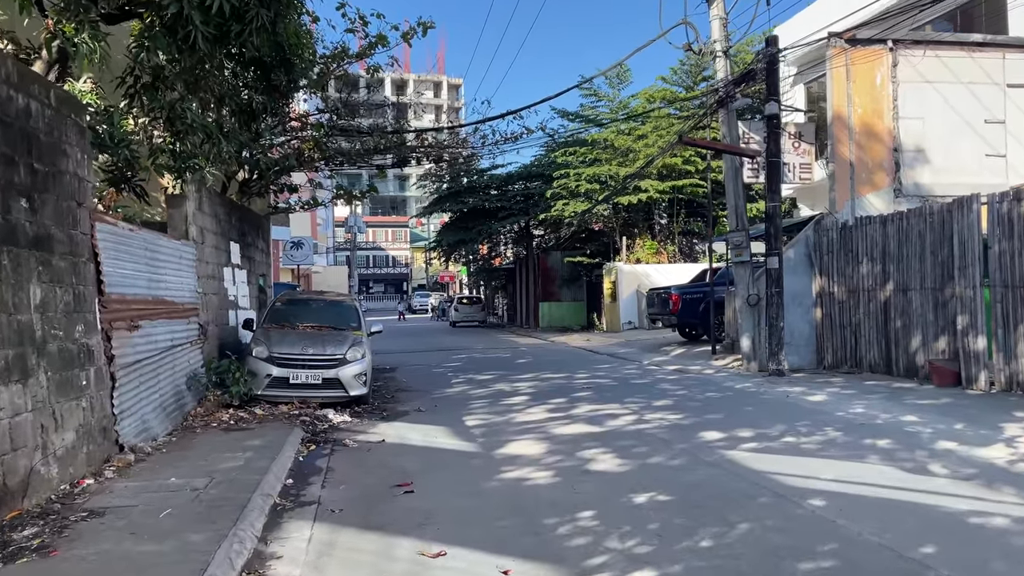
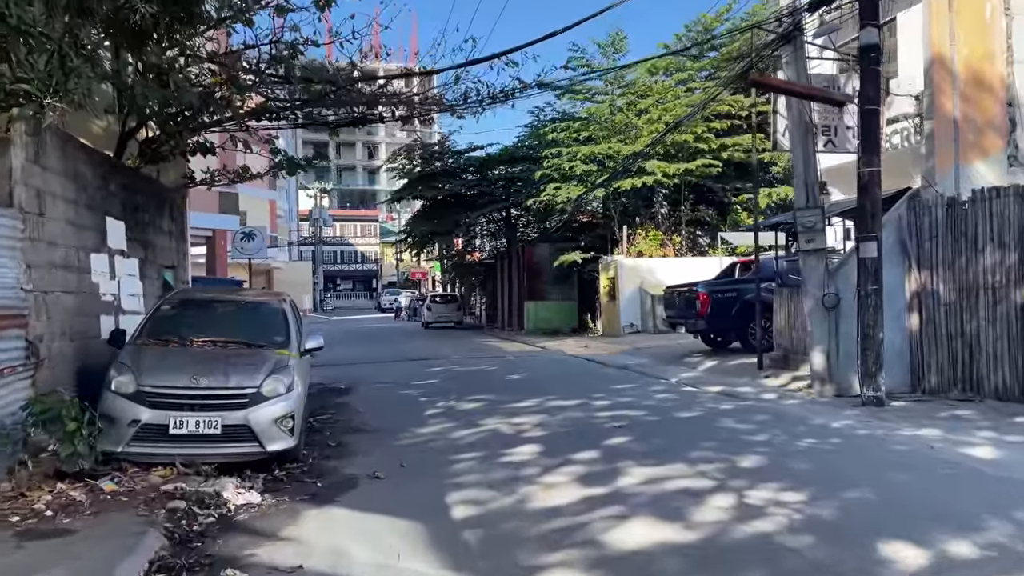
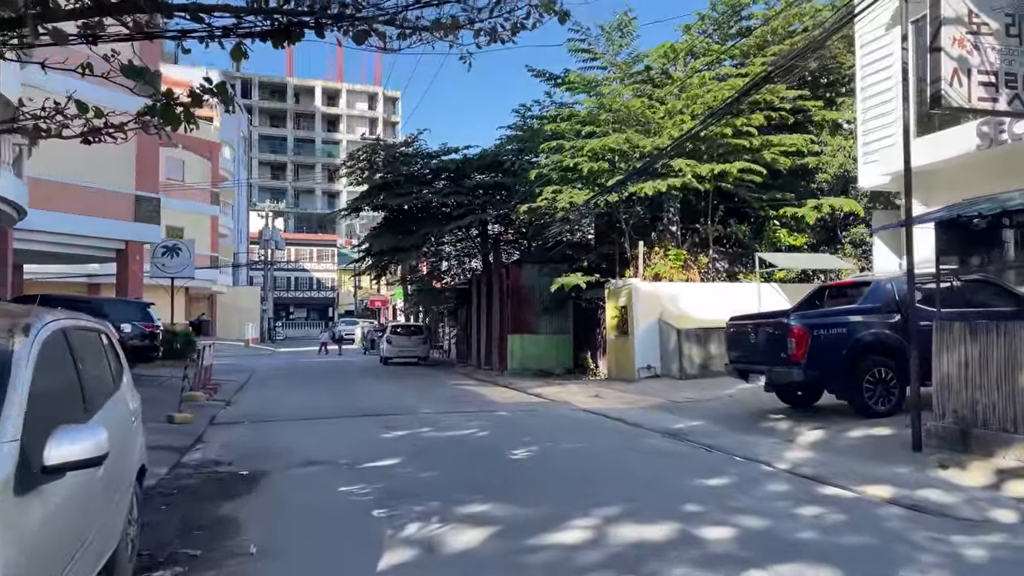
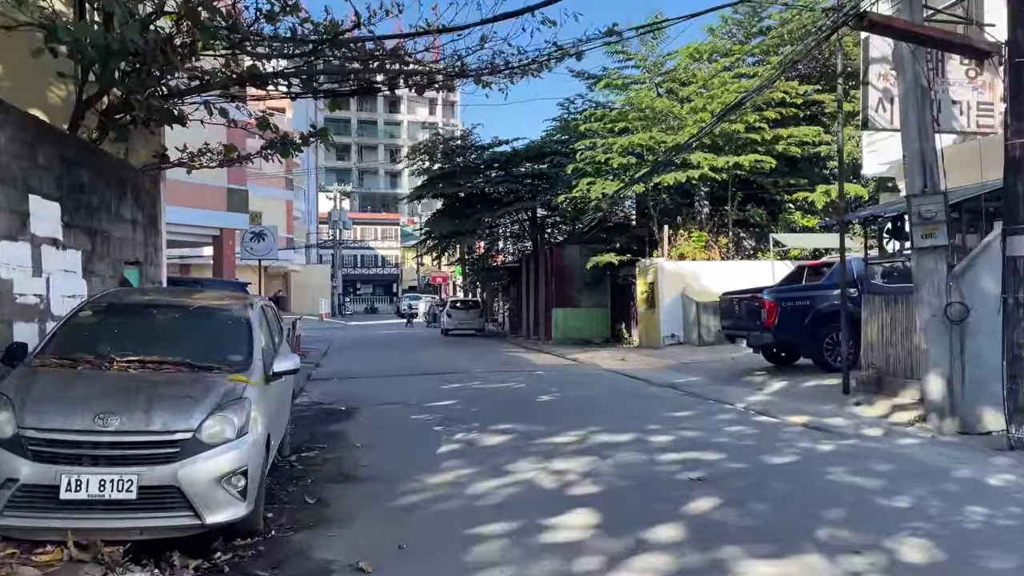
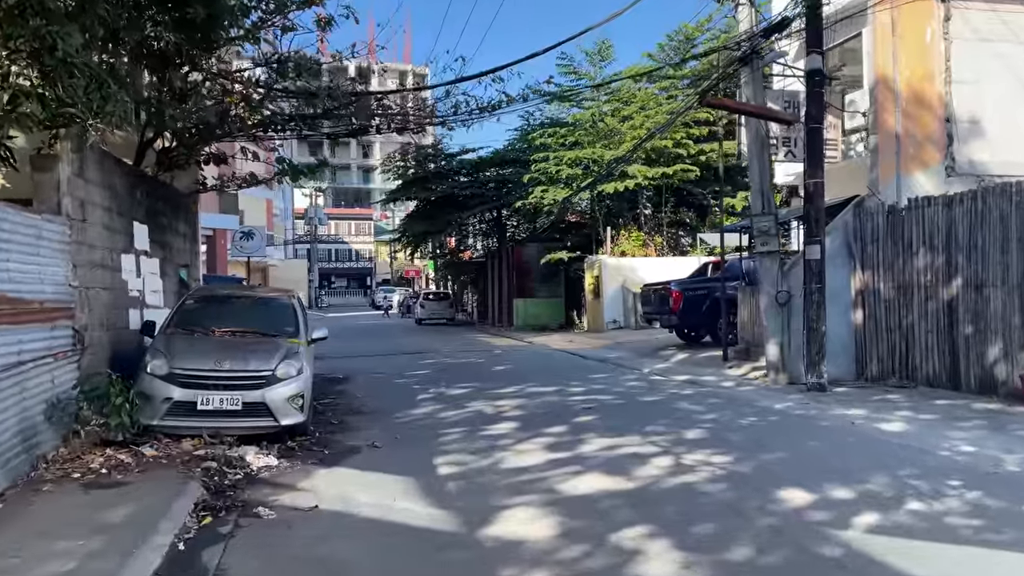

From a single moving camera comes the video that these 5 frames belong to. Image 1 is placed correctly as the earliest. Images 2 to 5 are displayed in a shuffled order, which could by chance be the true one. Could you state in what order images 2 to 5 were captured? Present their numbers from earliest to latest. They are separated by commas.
5, 2, 4, 3
